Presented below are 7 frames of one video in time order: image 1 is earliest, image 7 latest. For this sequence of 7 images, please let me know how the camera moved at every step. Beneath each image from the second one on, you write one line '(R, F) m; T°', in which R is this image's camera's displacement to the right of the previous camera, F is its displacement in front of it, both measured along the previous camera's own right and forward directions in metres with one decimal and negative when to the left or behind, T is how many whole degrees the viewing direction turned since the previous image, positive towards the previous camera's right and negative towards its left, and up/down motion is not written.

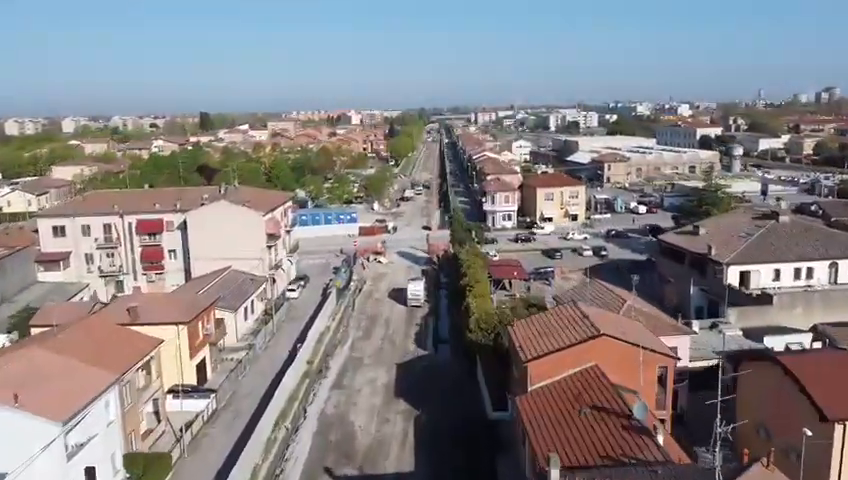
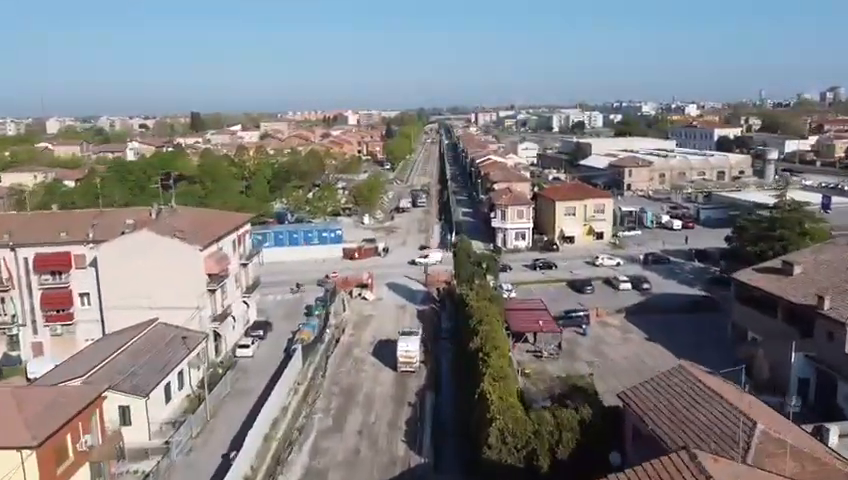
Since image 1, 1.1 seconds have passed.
(+0.1, +5.1) m; 0°
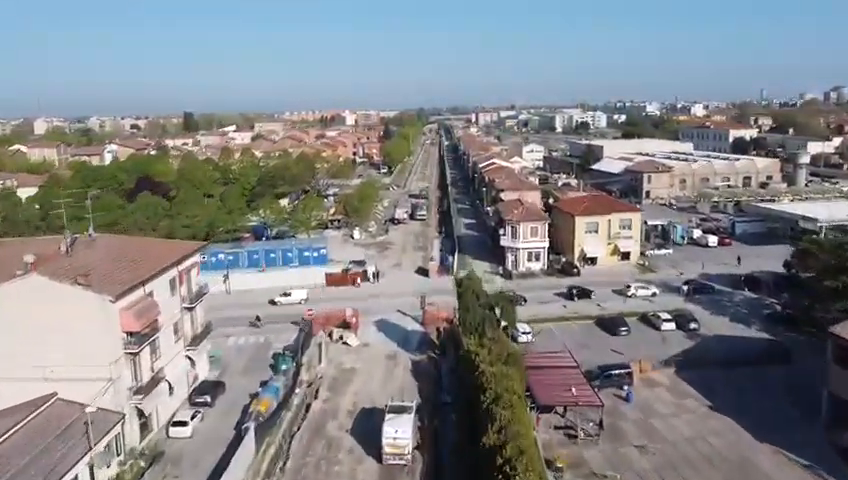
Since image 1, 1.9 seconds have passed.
(+0.1, +3.9) m; 0°
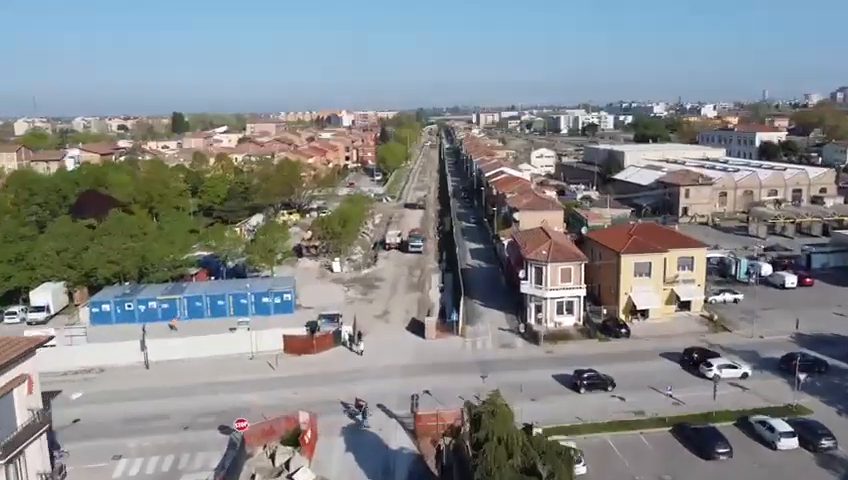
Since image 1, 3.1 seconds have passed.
(+0.1, +5.8) m; 0°
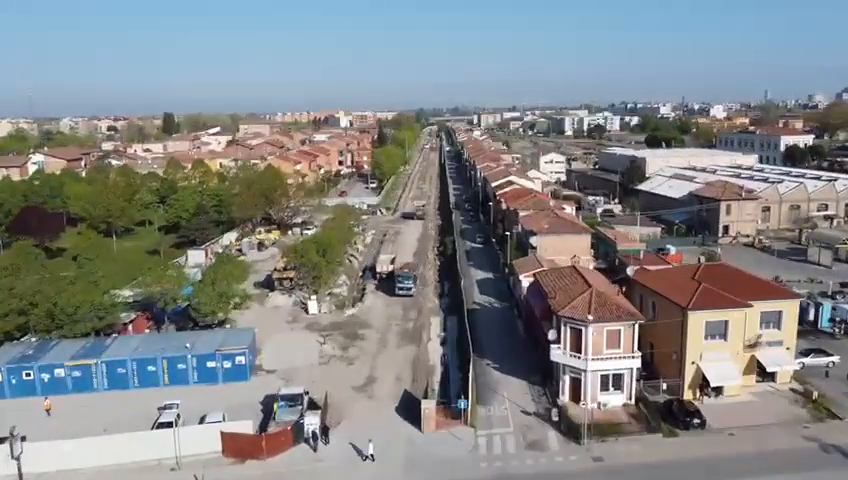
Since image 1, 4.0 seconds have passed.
(+0.1, +4.6) m; 0°
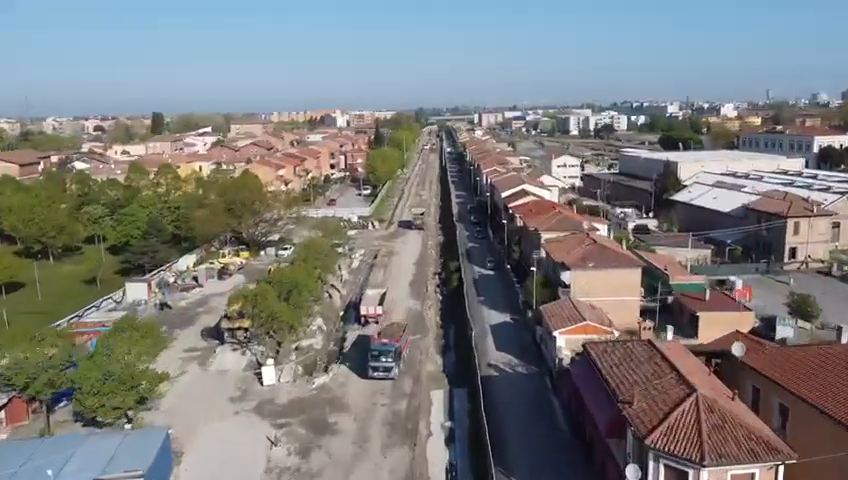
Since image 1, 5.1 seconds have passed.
(0.0, +5.2) m; 0°
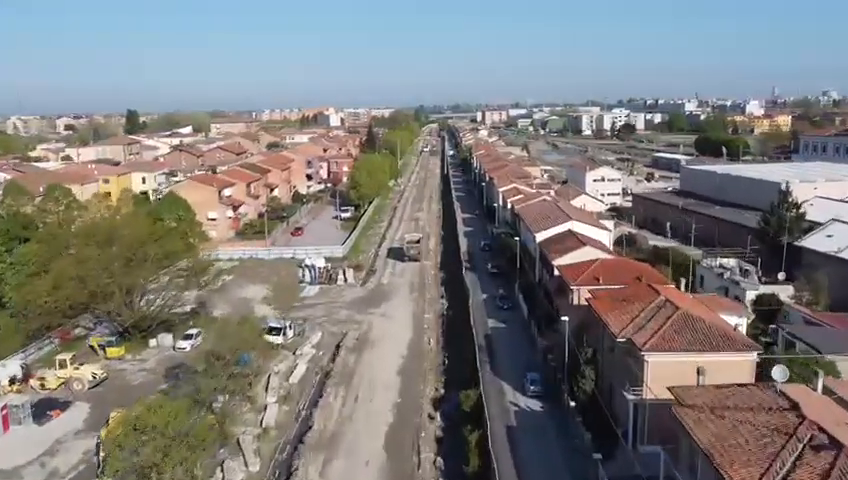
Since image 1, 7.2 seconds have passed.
(+0.2, +10.6) m; 0°
